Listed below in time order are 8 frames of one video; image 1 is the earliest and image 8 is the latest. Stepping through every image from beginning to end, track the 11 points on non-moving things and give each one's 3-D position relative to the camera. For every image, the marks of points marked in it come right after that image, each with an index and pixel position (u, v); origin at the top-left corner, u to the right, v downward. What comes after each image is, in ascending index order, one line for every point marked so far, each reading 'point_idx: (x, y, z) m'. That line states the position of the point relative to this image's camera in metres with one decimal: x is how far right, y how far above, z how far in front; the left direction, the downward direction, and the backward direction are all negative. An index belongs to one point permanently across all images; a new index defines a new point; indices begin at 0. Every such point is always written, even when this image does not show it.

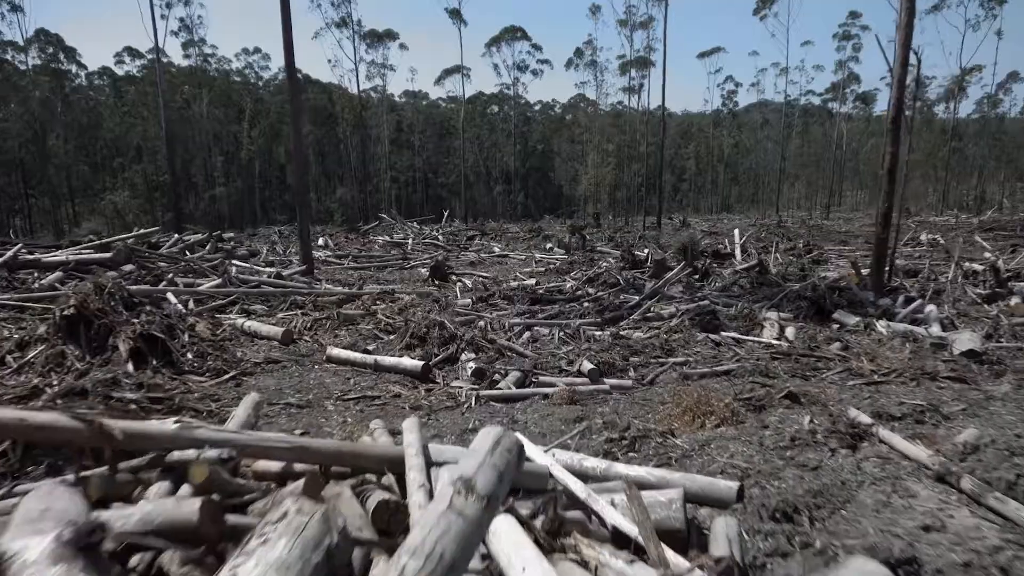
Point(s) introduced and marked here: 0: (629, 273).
0: (+1.1, +0.1, +9.3) m
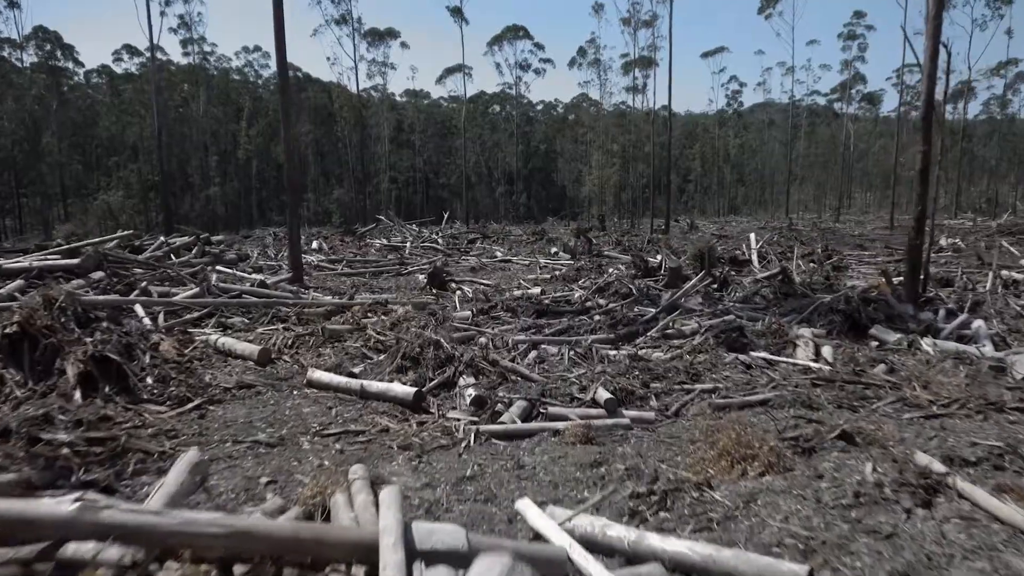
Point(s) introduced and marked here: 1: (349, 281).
0: (+1.1, 0.0, +8.6) m
1: (-1.8, +0.1, +11.2) m
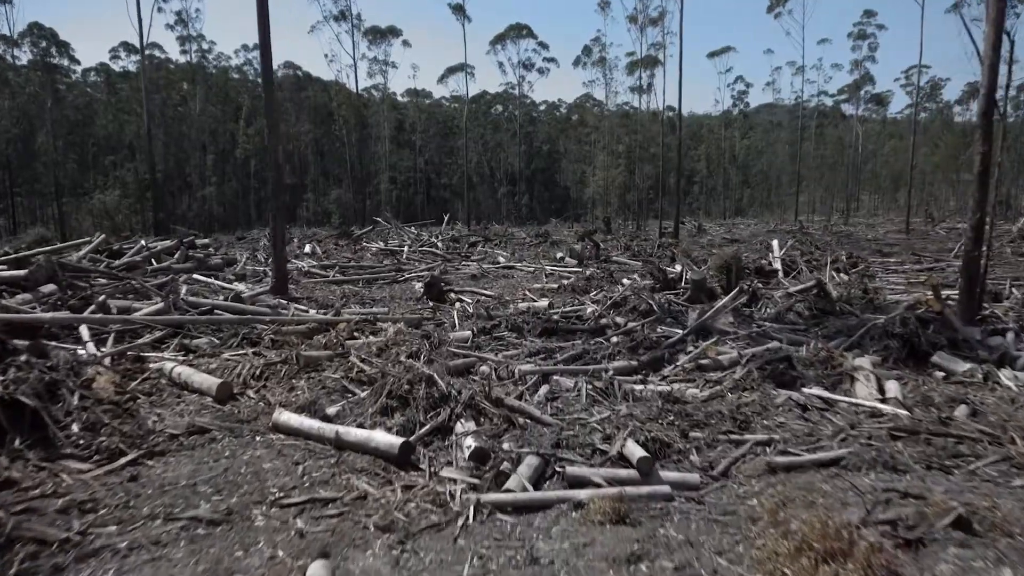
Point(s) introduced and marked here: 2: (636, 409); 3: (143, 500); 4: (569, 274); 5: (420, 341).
0: (+1.2, -0.1, +7.7) m
1: (-1.8, 0.0, +10.3) m
2: (+0.5, -0.5, +4.3) m
3: (-1.2, -0.7, +3.2) m
4: (+0.7, +0.1, +12.5) m
5: (-0.5, -0.3, +5.8) m
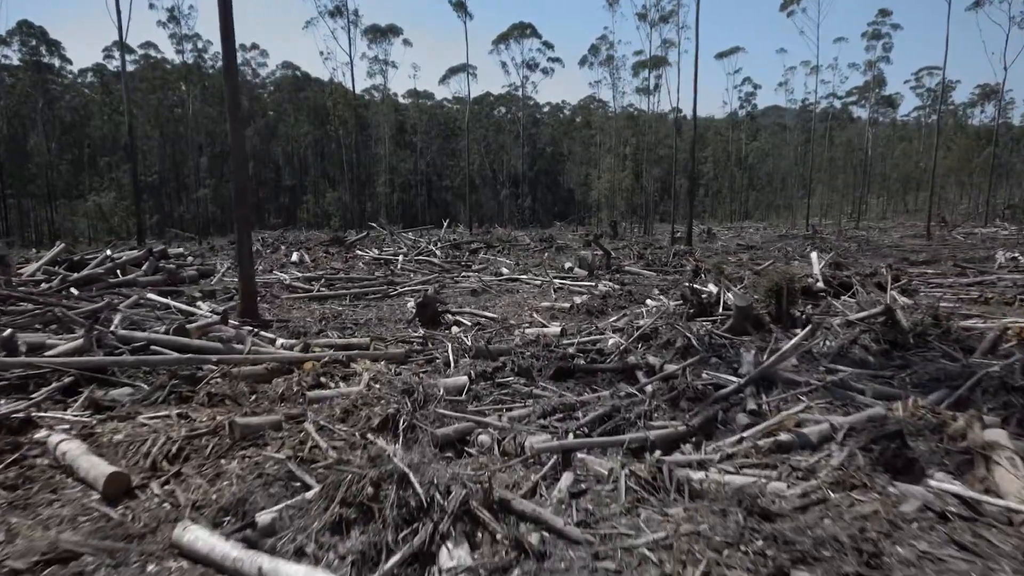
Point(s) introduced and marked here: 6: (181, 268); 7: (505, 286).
0: (+1.2, -0.3, +6.4) m
1: (-1.7, -0.2, +9.0) m
2: (+0.6, -0.7, +2.9) m
3: (-1.2, -0.9, +1.9) m
4: (+0.8, 0.0, +11.2) m
5: (-0.5, -0.5, +4.4) m
6: (-4.2, +0.3, +12.4) m
7: (-0.1, 0.0, +11.6) m
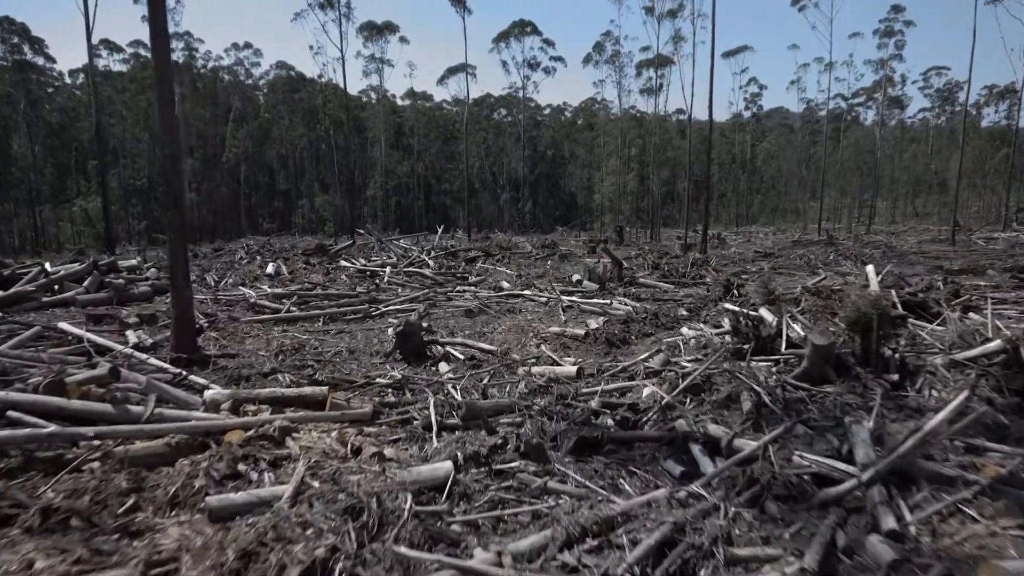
0: (+1.2, -0.4, +4.8) m
1: (-1.7, -0.4, +7.4) m
2: (+0.6, -0.9, +1.3) m
3: (-1.2, -1.0, +0.3) m
4: (+0.8, -0.2, +9.6) m
5: (-0.5, -0.6, +2.8) m
6: (-4.1, +0.1, +10.8) m
7: (-0.1, -0.2, +10.0) m
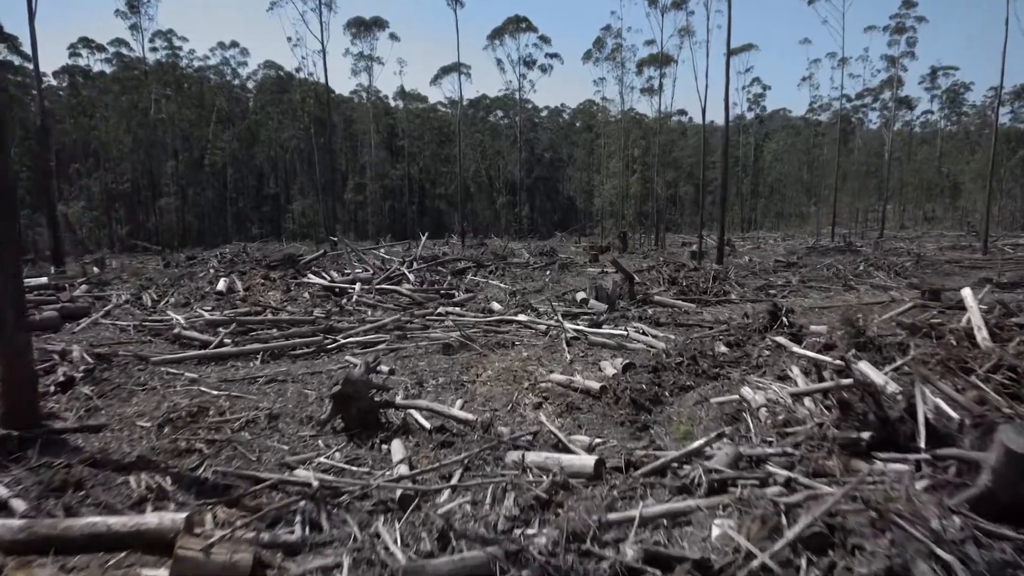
0: (+1.2, -0.6, +2.8) m
1: (-1.8, -0.6, +5.4) m
2: (+0.5, -1.0, -0.7) m
3: (-1.2, -1.2, -1.7) m
4: (+0.7, -0.4, +7.6) m
5: (-0.5, -0.8, +0.8) m
6: (-4.2, -0.2, +8.7) m
7: (-0.1, -0.4, +8.0) m
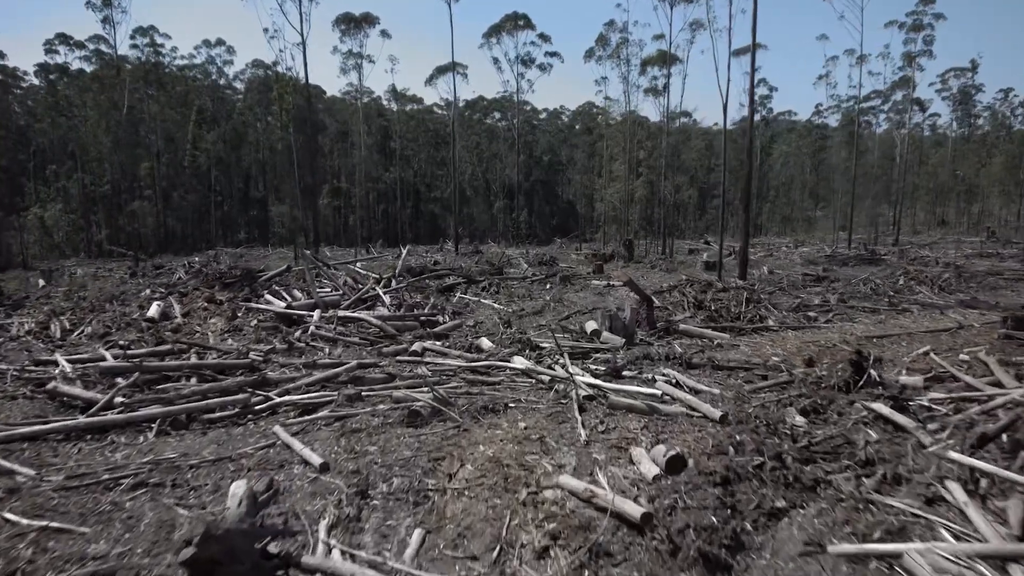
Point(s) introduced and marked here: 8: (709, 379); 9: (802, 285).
0: (+1.1, -0.8, +0.7) m
1: (-1.8, -0.8, +3.3) m
2: (+0.5, -1.2, -2.7) m
3: (-1.2, -1.4, -3.8) m
4: (+0.7, -0.7, +5.5) m
5: (-0.6, -1.1, -1.2) m
6: (-4.3, -0.4, +6.7) m
7: (-0.2, -0.6, +6.0) m
8: (+1.4, -0.5, +6.8) m
9: (+4.7, +0.1, +16.0) m
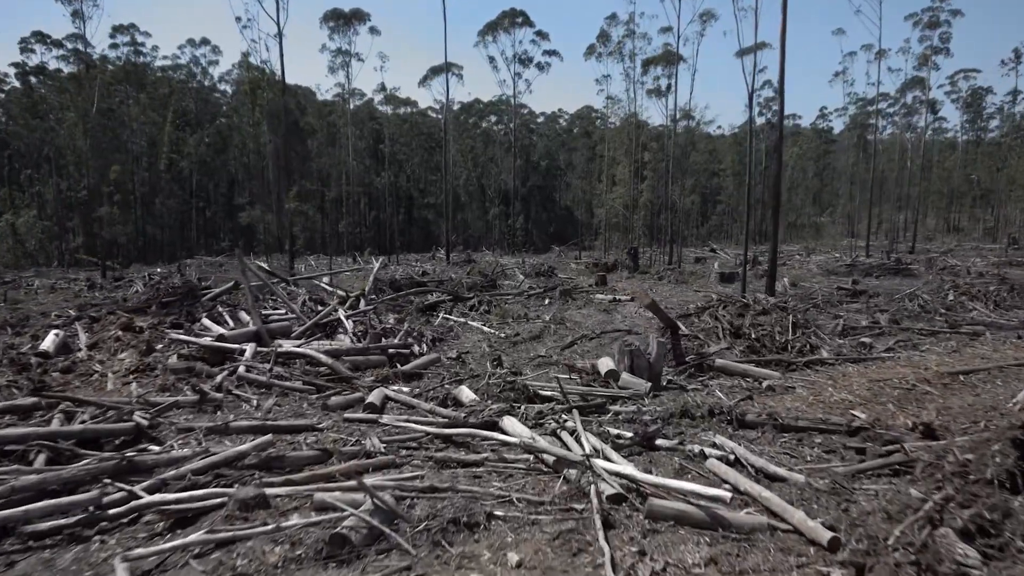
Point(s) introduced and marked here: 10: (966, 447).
0: (+1.1, -1.0, -1.3) m
1: (-1.9, -1.0, +1.3) m
2: (+0.5, -1.4, -4.8) m
3: (-1.3, -1.5, -5.8) m
4: (+0.6, -0.8, +3.5) m
5: (-0.6, -1.2, -3.3) m
6: (-4.3, -0.6, +4.7) m
7: (-0.2, -0.8, +3.9) m
8: (+1.3, -0.7, +4.8) m
9: (+4.7, -0.2, +14.0) m
10: (+1.9, -0.6, +3.9) m
